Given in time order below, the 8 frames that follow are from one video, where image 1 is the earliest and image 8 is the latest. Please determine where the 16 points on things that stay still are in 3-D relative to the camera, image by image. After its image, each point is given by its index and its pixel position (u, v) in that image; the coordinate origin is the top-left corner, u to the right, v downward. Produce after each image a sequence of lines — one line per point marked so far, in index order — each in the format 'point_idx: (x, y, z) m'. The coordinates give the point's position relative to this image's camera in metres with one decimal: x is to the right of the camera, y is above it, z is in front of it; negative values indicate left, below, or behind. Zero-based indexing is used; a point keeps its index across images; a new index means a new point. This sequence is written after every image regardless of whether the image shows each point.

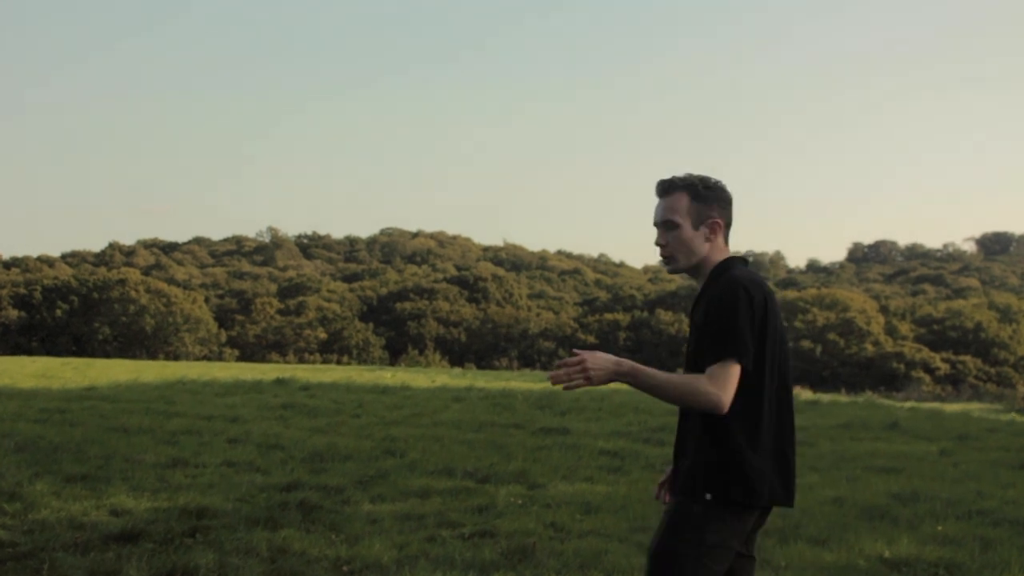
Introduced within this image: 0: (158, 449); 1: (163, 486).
0: (-4.5, -2.0, +12.4) m
1: (-3.7, -2.1, +10.4) m
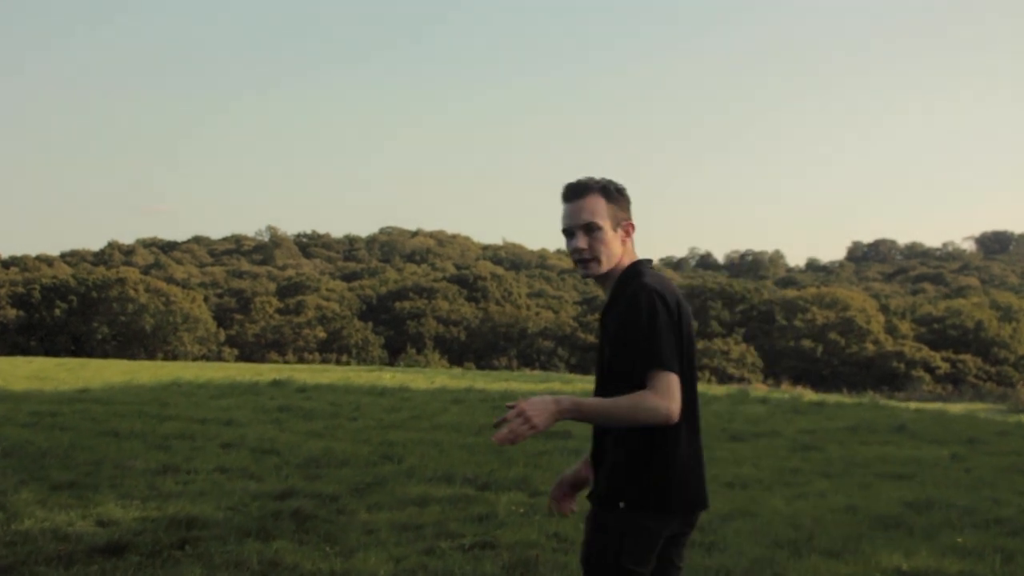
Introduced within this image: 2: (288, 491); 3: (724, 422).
0: (-4.5, -2.1, +12.1) m
1: (-3.7, -2.1, +10.1) m
2: (-2.4, -2.1, +10.3) m
3: (+3.9, -2.5, +18.1) m
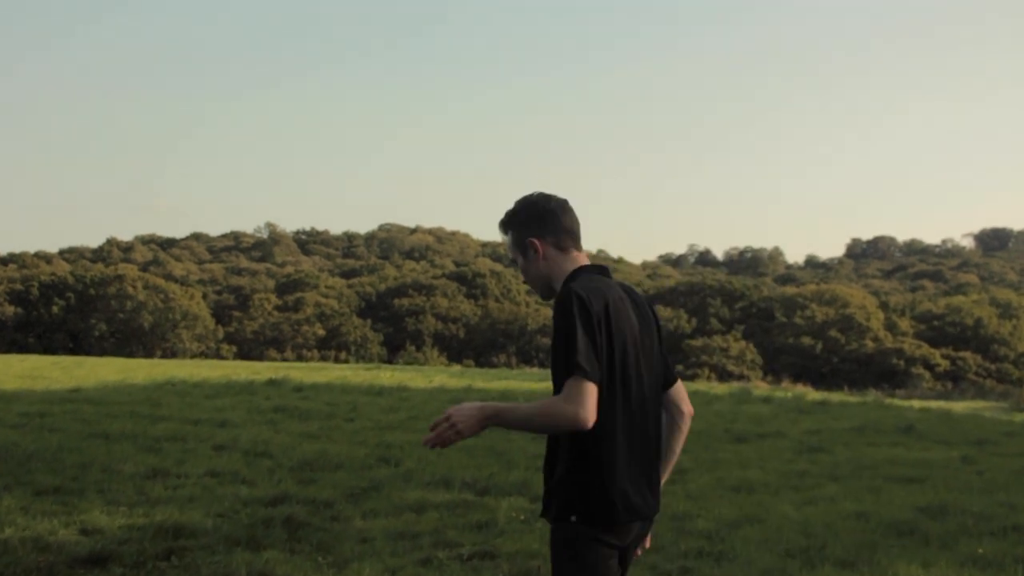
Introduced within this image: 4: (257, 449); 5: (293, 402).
0: (-4.5, -2.0, +11.7) m
1: (-3.7, -2.1, +9.8) m
2: (-2.3, -2.1, +9.9) m
3: (+3.9, -2.5, +17.8) m
4: (-3.3, -2.1, +12.6) m
5: (-3.9, -2.0, +17.5) m
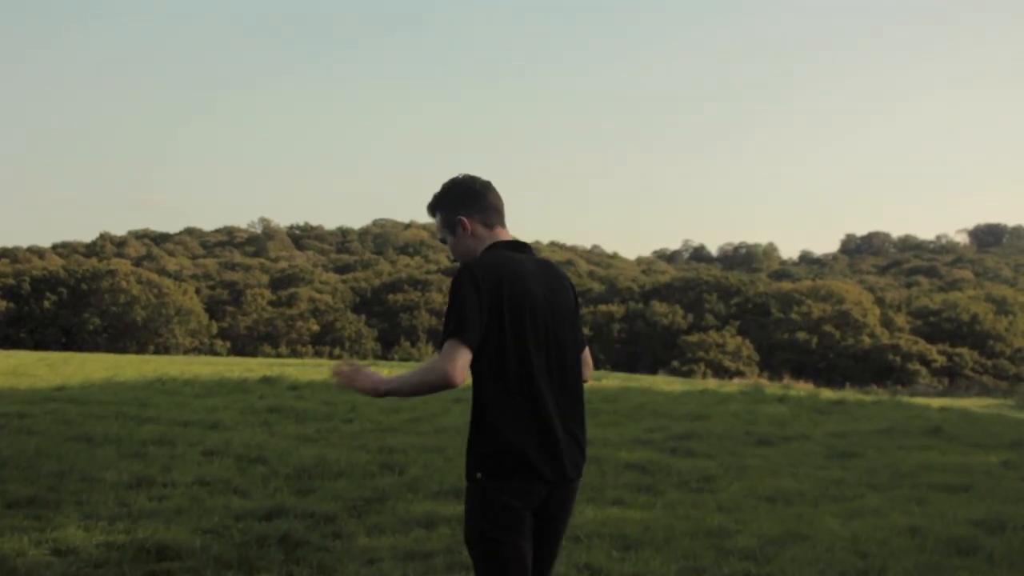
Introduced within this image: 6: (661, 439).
0: (-4.3, -2.0, +10.8) m
1: (-3.6, -2.0, +8.9) m
2: (-2.2, -2.1, +9.0) m
3: (+4.0, -2.4, +16.9) m
4: (-3.1, -2.0, +11.7) m
5: (-3.8, -1.9, +16.5) m
6: (+2.3, -2.3, +14.8) m
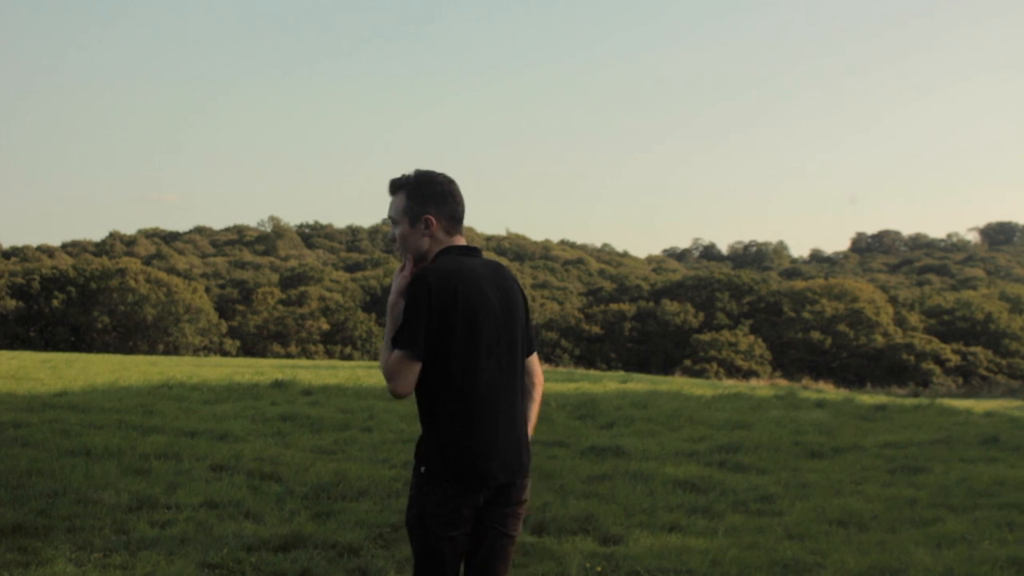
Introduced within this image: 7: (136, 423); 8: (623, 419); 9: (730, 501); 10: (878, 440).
0: (-3.9, -1.9, +9.8) m
1: (-3.2, -2.0, +7.8) m
2: (-1.8, -2.1, +8.0) m
3: (+4.5, -2.4, +15.8) m
4: (-2.7, -2.0, +10.7) m
5: (-3.3, -1.9, +15.5) m
6: (+2.7, -2.3, +13.8) m
7: (-5.2, -1.9, +13.5) m
8: (+1.9, -2.2, +16.7) m
9: (+2.4, -2.3, +10.7) m
10: (+5.9, -2.4, +15.7) m
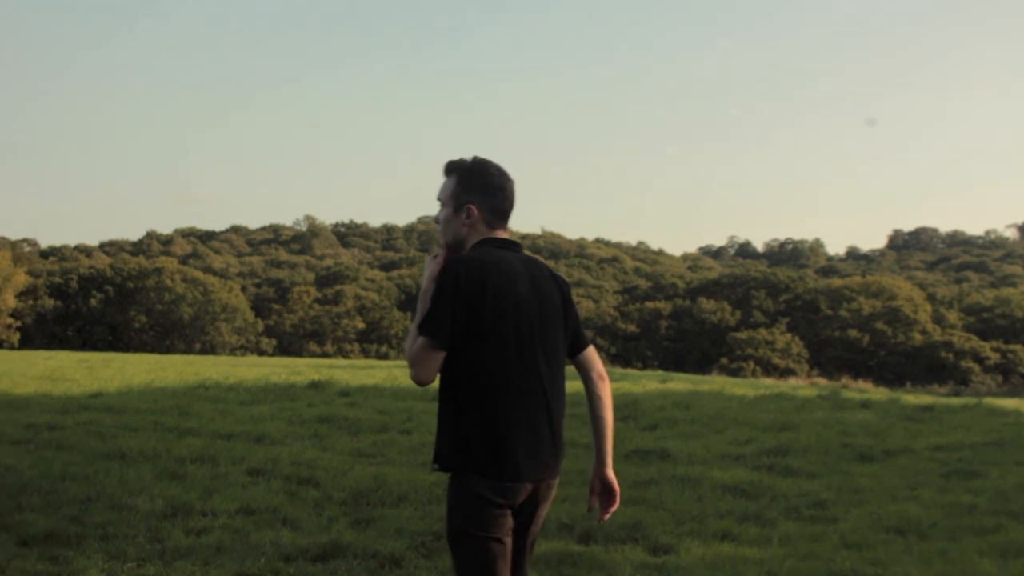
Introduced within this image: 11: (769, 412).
0: (-3.5, -2.0, +9.6) m
1: (-2.8, -2.0, +7.6) m
2: (-1.4, -2.1, +7.7) m
3: (+5.1, -2.3, +15.3) m
4: (-2.3, -2.0, +10.4) m
5: (-2.7, -1.9, +15.3) m
6: (+3.3, -2.3, +13.3) m
7: (-4.7, -1.9, +13.4) m
8: (+2.6, -2.2, +16.3) m
9: (+2.8, -2.3, +10.2) m
10: (+6.6, -2.4, +15.2) m
11: (+5.0, -2.4, +18.9) m
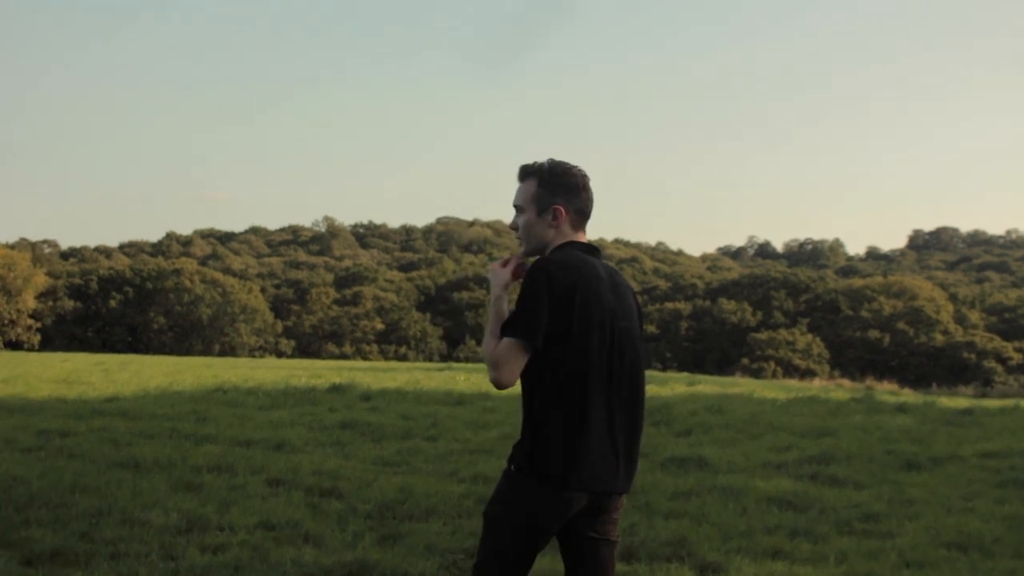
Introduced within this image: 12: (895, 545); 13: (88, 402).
0: (-3.1, -2.0, +9.1) m
1: (-2.5, -2.0, +7.1) m
2: (-1.1, -2.1, +7.2) m
3: (+5.5, -2.3, +14.7) m
4: (-1.9, -2.0, +9.9) m
5: (-2.3, -1.9, +14.8) m
6: (+3.7, -2.3, +12.7) m
7: (-4.3, -1.9, +12.9) m
8: (+3.0, -2.2, +15.7) m
9: (+3.2, -2.3, +9.6) m
10: (+7.0, -2.4, +14.5) m
11: (+5.5, -2.4, +18.3) m
12: (+3.4, -2.3, +8.7) m
13: (-6.9, -1.8, +15.9) m
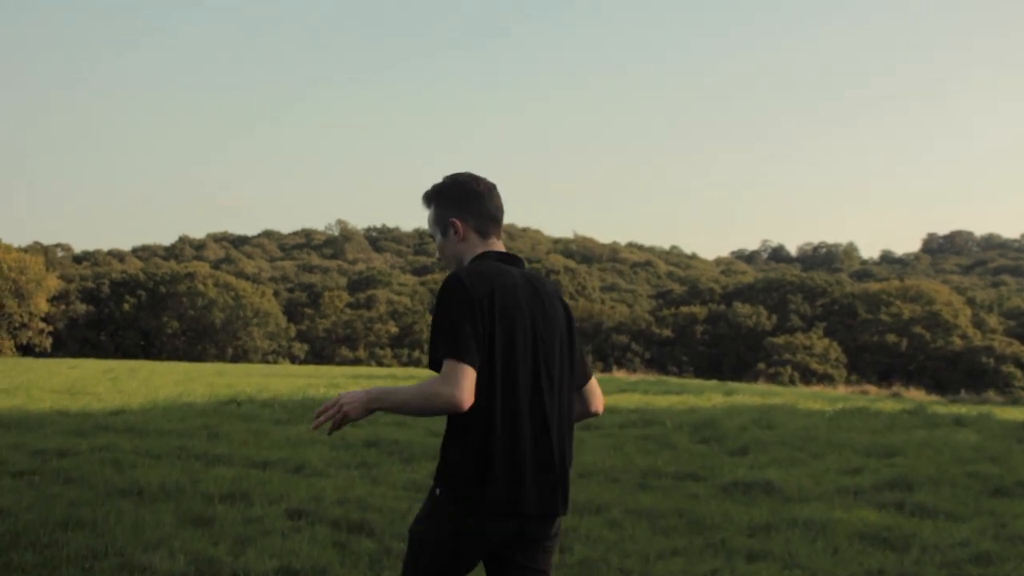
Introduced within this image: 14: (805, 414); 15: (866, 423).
0: (-2.7, -2.0, +7.9) m
1: (-2.1, -2.1, +5.9) m
2: (-0.7, -2.1, +5.9) m
3: (+6.1, -2.4, +13.3) m
4: (-1.4, -2.0, +8.7) m
5: (-1.7, -2.0, +13.5) m
6: (+4.2, -2.3, +11.4) m
7: (-3.7, -1.9, +11.7) m
8: (+3.6, -2.3, +14.4) m
9: (+3.6, -2.3, +8.3) m
10: (+7.5, -2.5, +13.1) m
11: (+6.1, -2.5, +17.0) m
12: (+3.9, -2.3, +7.4) m
13: (-6.3, -1.9, +14.7) m
14: (+5.9, -2.5, +19.4) m
15: (+6.8, -2.6, +18.6) m
